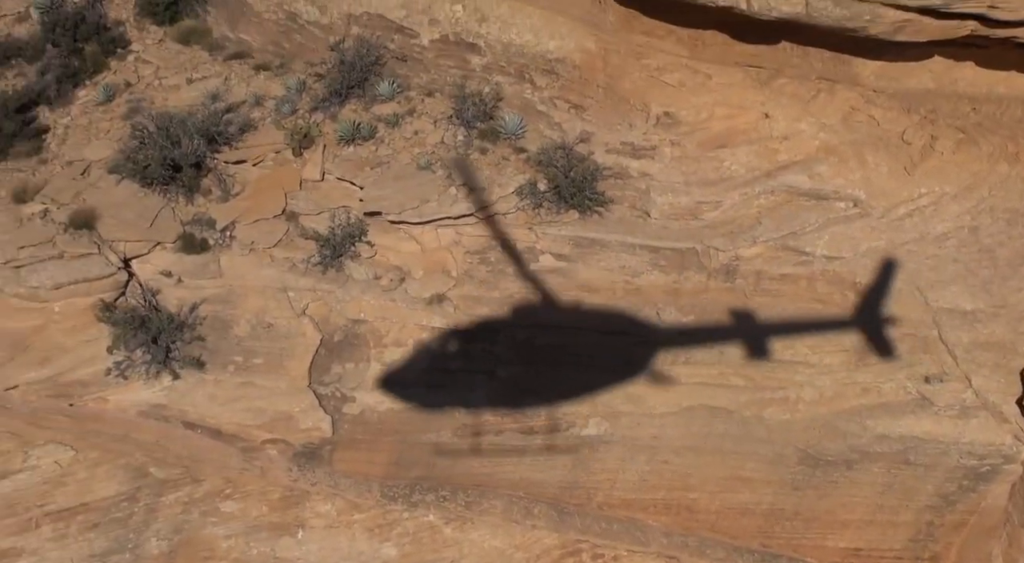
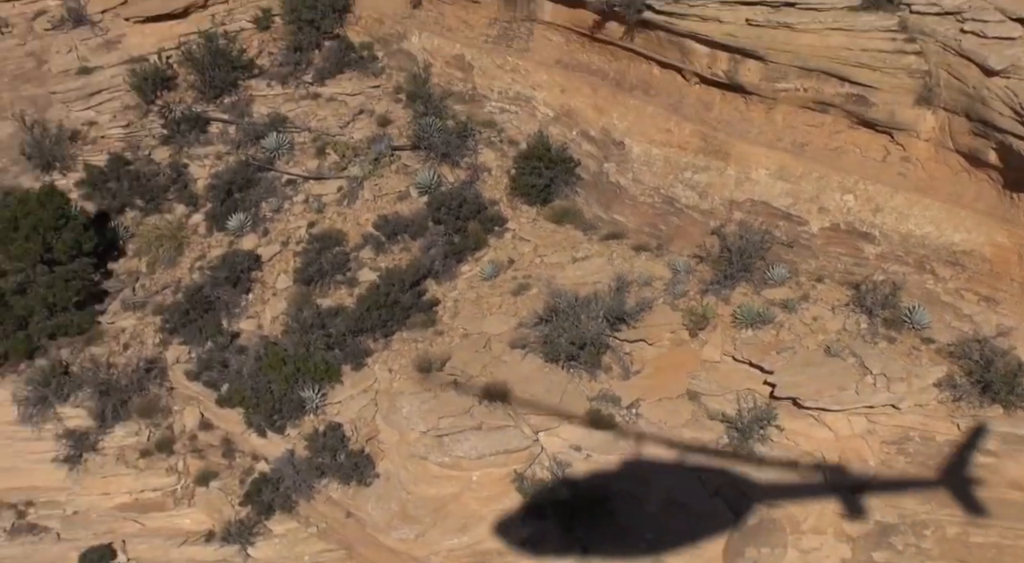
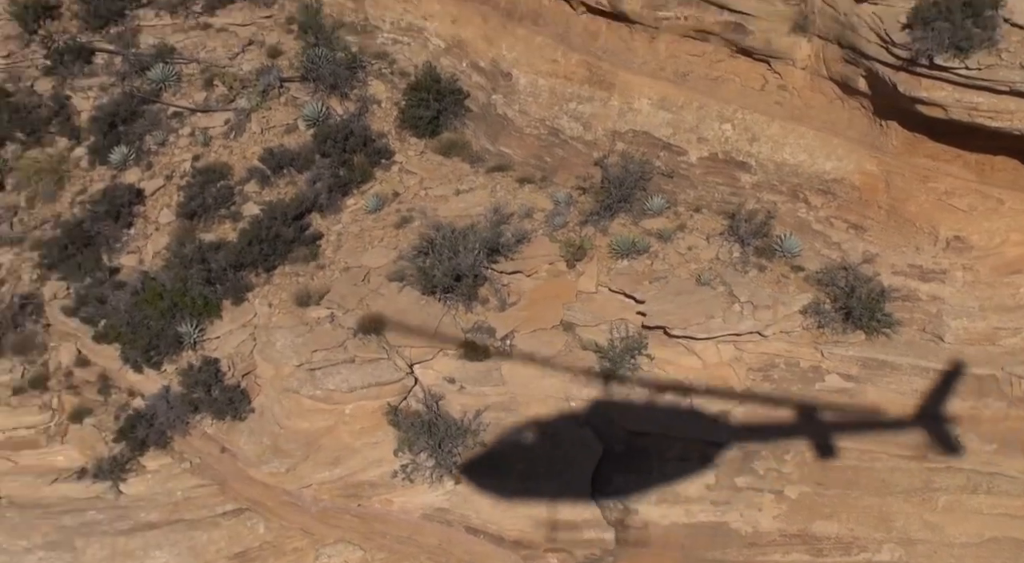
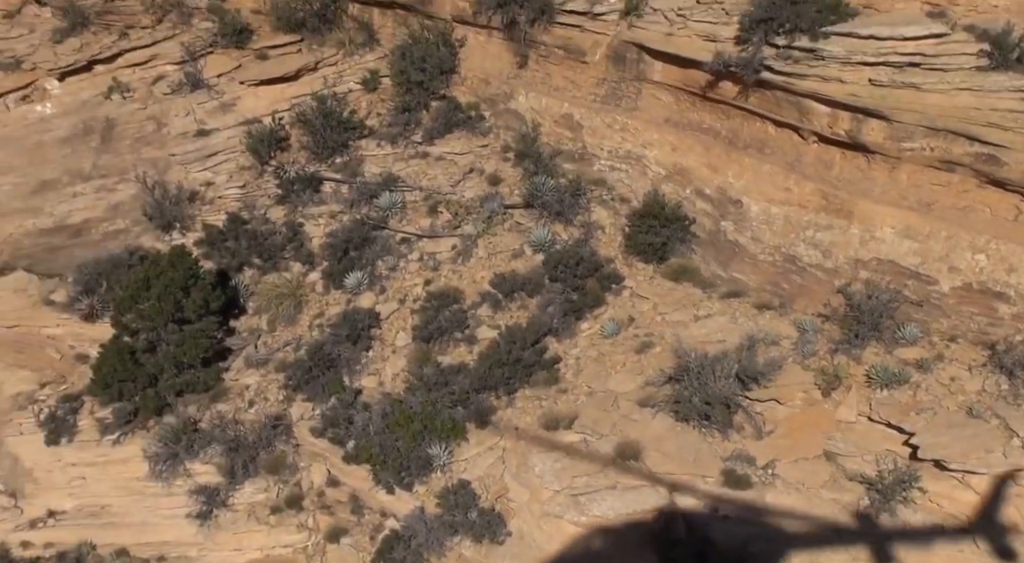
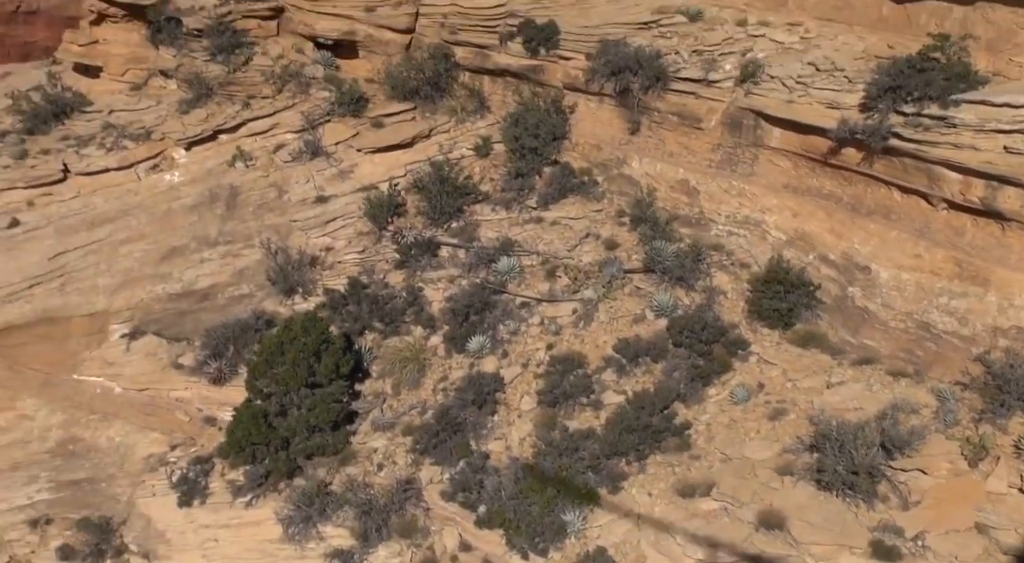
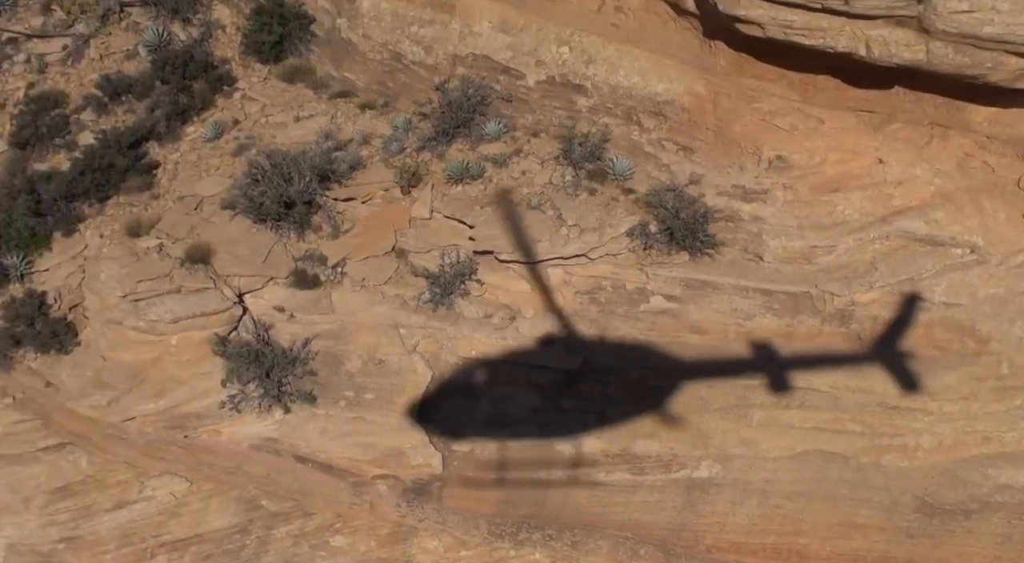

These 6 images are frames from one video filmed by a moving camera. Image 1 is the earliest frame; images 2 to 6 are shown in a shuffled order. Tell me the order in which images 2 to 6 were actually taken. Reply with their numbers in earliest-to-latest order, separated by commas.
6, 3, 2, 4, 5
